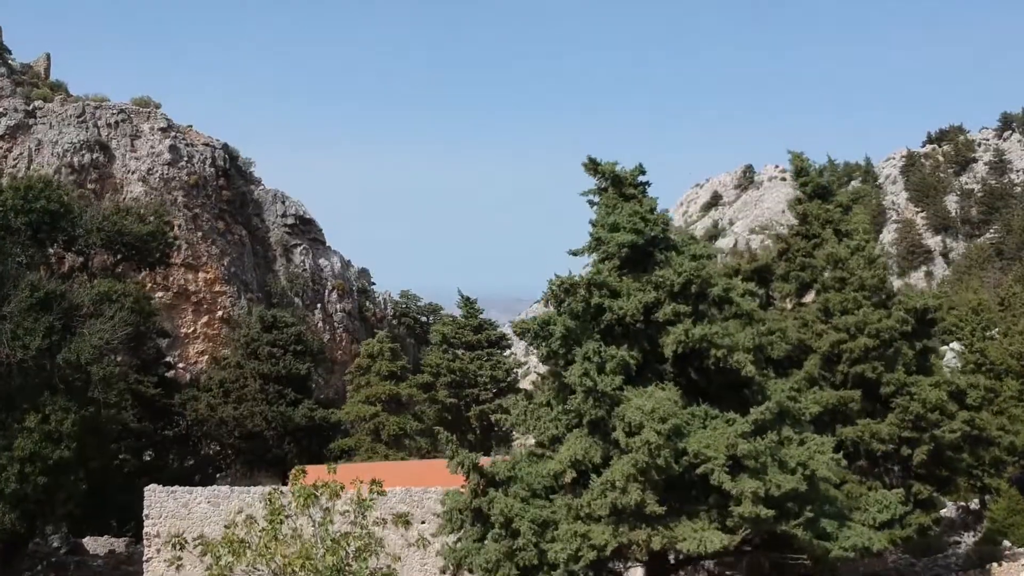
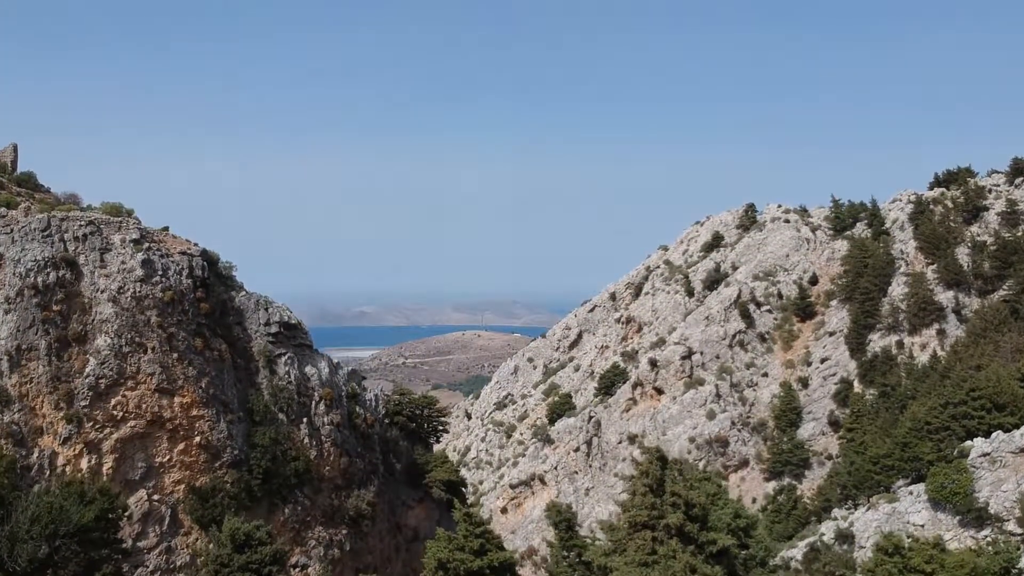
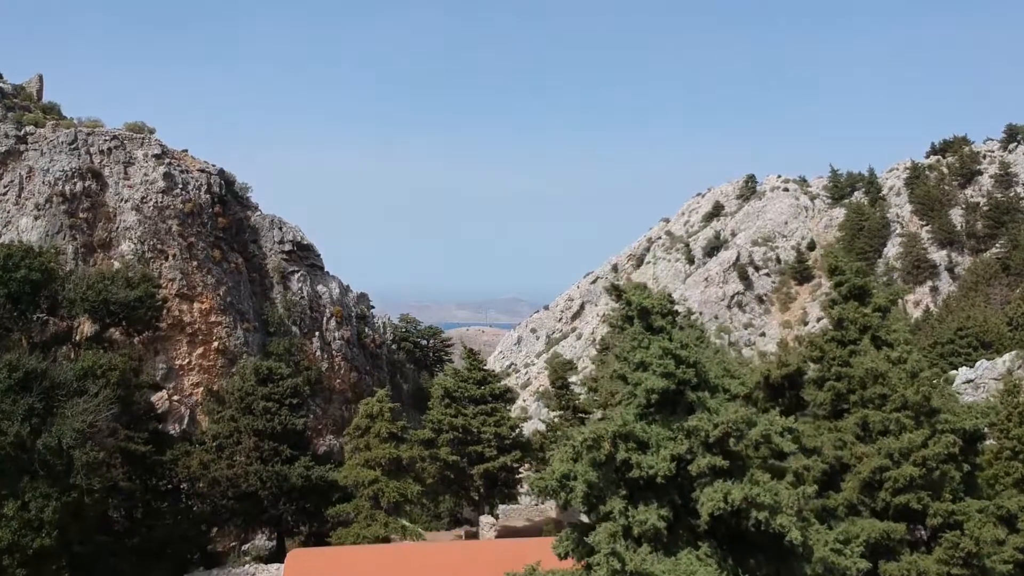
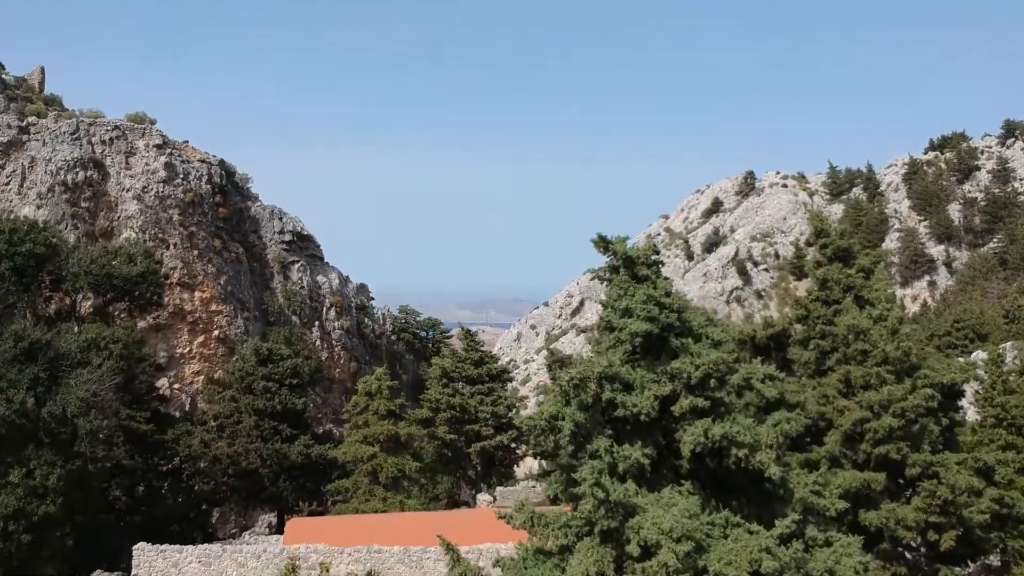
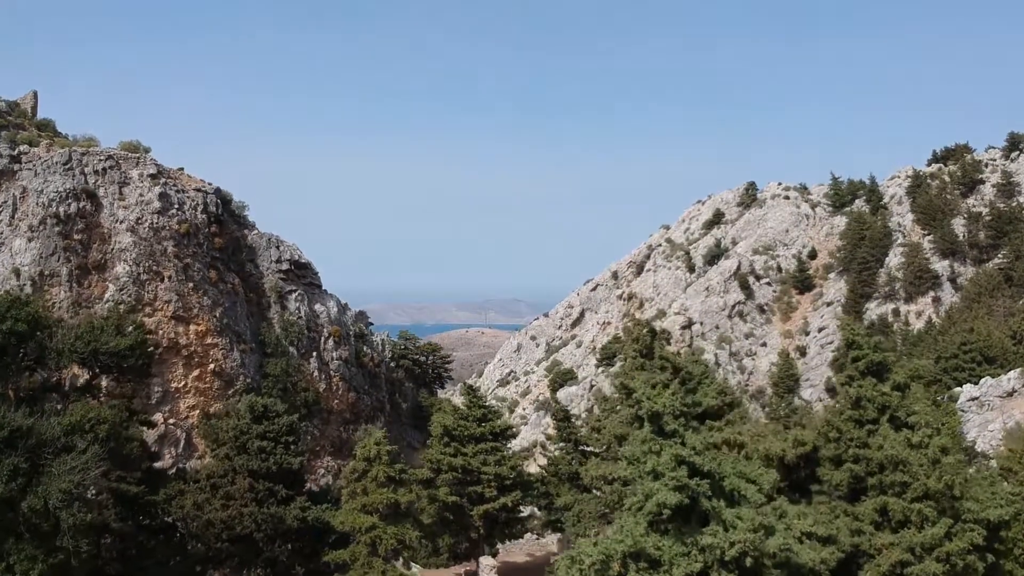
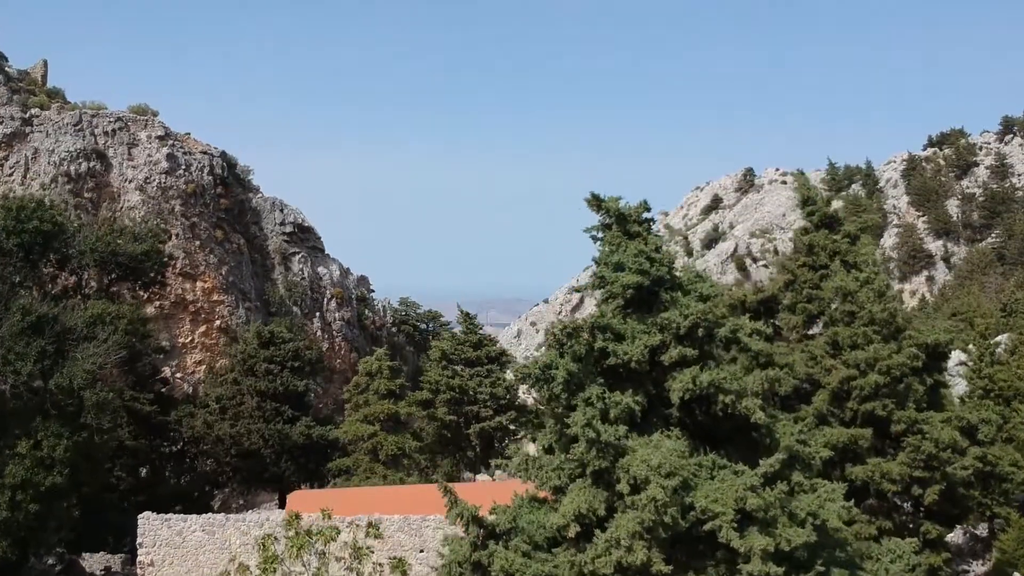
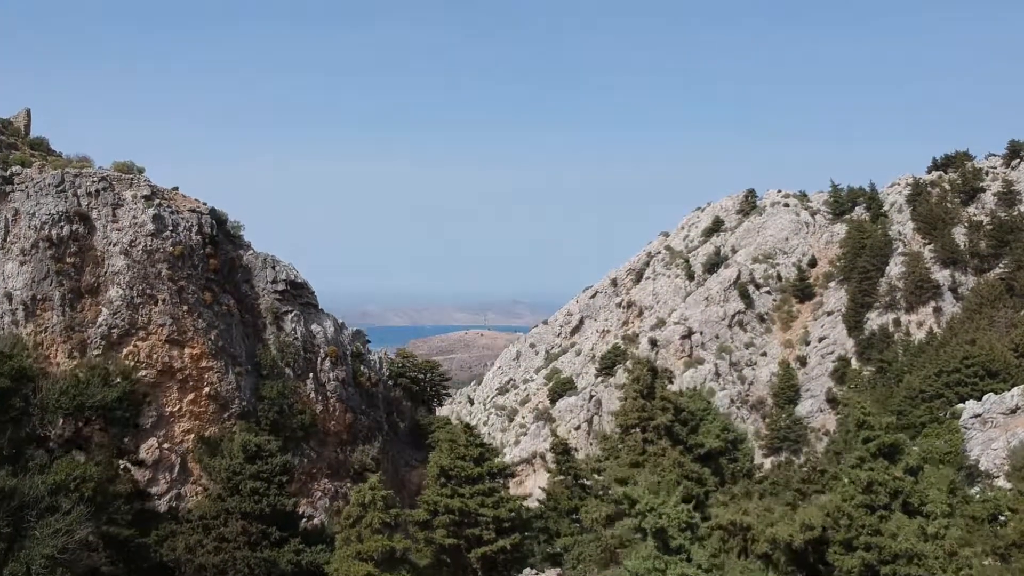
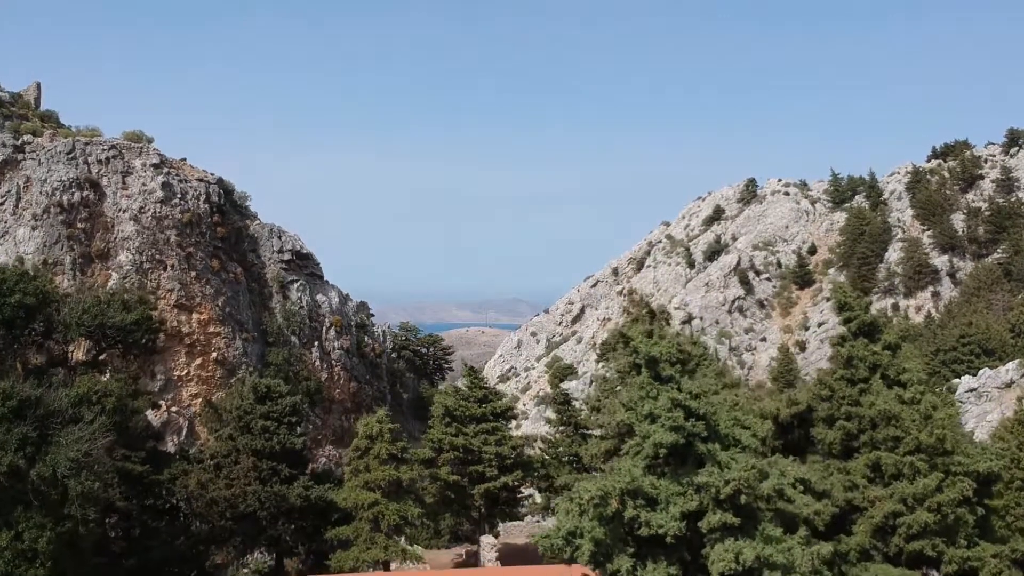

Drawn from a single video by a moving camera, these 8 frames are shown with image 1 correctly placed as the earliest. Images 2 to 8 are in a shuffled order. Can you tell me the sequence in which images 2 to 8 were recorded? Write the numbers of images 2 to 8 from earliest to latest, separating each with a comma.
6, 4, 3, 8, 5, 7, 2
